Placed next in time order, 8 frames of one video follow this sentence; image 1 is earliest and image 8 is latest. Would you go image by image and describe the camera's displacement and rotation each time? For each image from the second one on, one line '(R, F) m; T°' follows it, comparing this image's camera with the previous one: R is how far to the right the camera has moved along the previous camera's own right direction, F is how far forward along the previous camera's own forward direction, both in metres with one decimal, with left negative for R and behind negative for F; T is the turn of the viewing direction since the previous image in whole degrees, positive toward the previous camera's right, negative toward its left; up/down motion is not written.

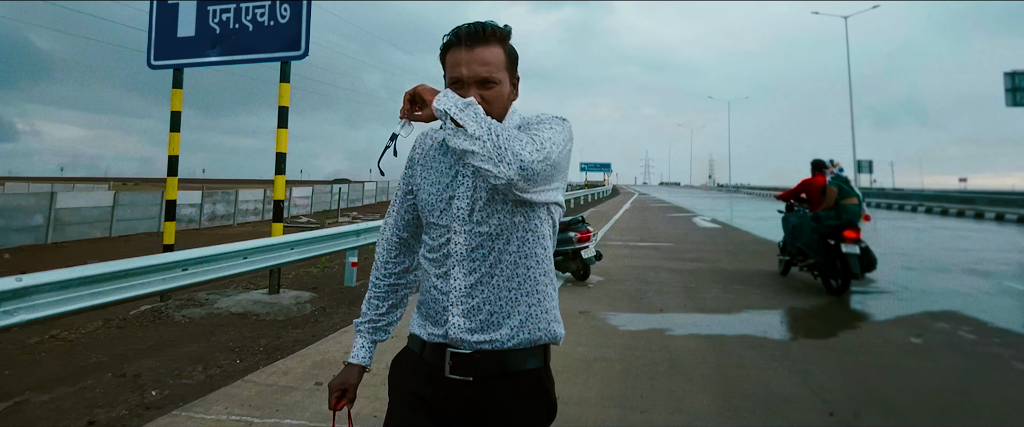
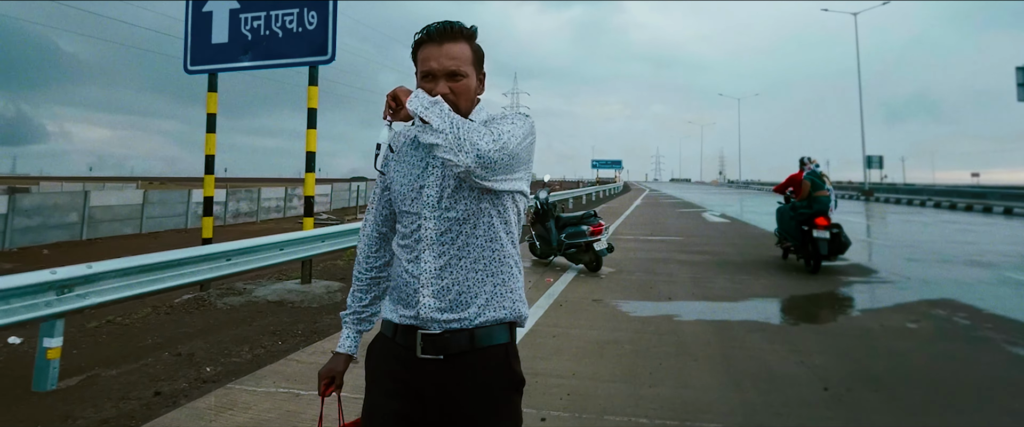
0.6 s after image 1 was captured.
(-0.1, -0.3) m; -1°
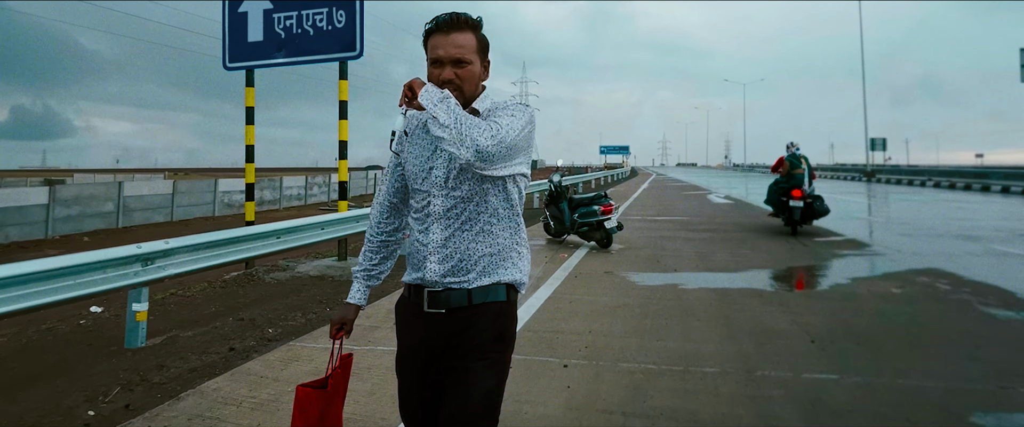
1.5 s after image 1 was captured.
(-0.1, -0.5) m; -1°
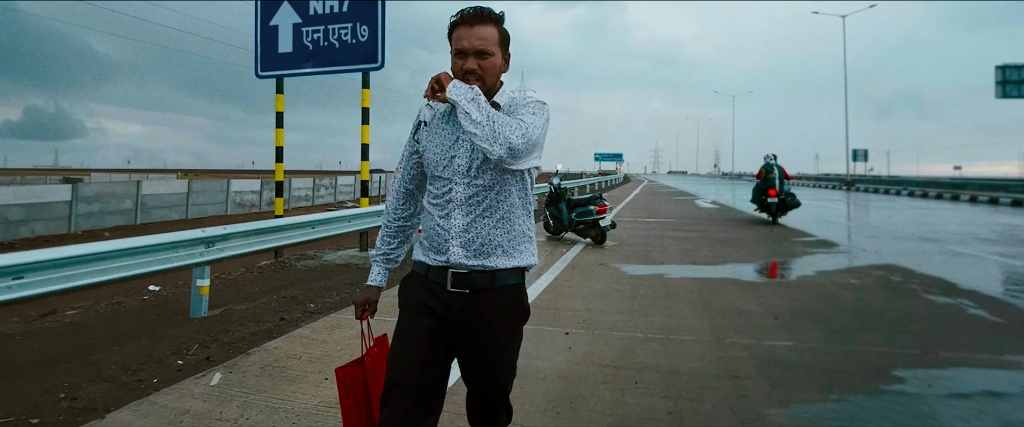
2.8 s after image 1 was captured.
(-0.1, -0.7) m; +1°
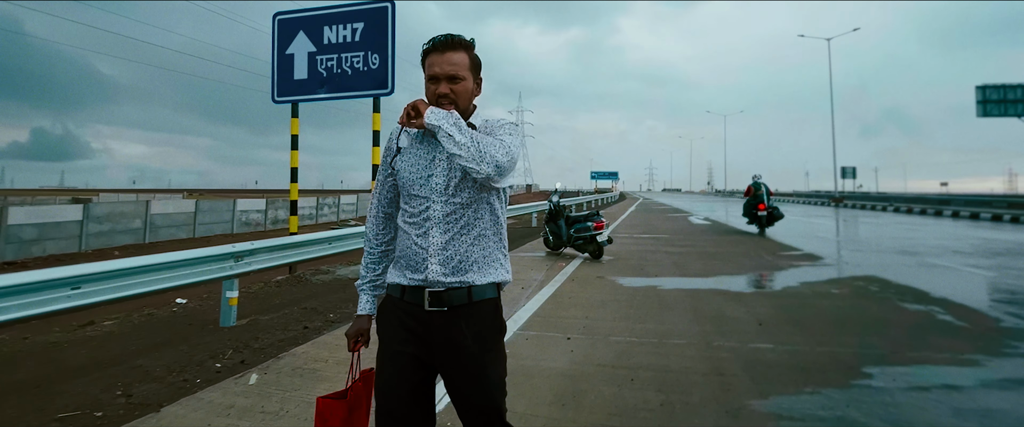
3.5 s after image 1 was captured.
(-0.1, -0.4) m; 0°
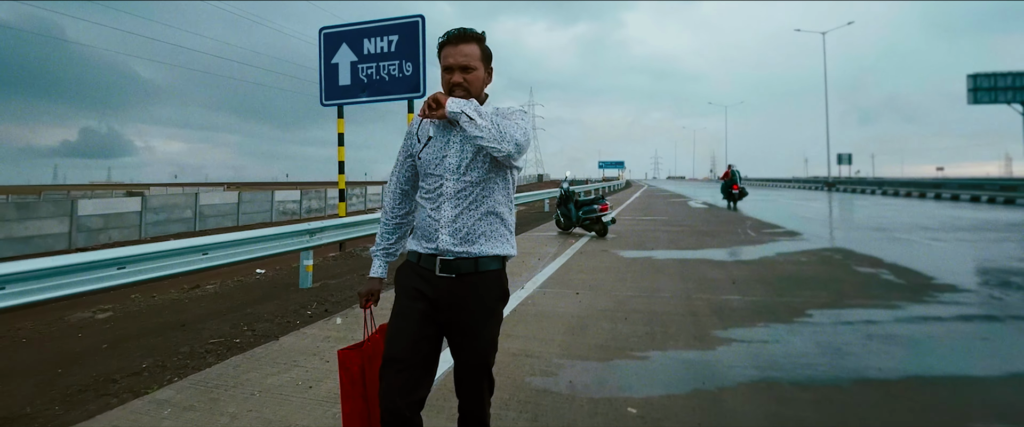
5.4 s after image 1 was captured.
(-0.1, -1.3) m; -1°
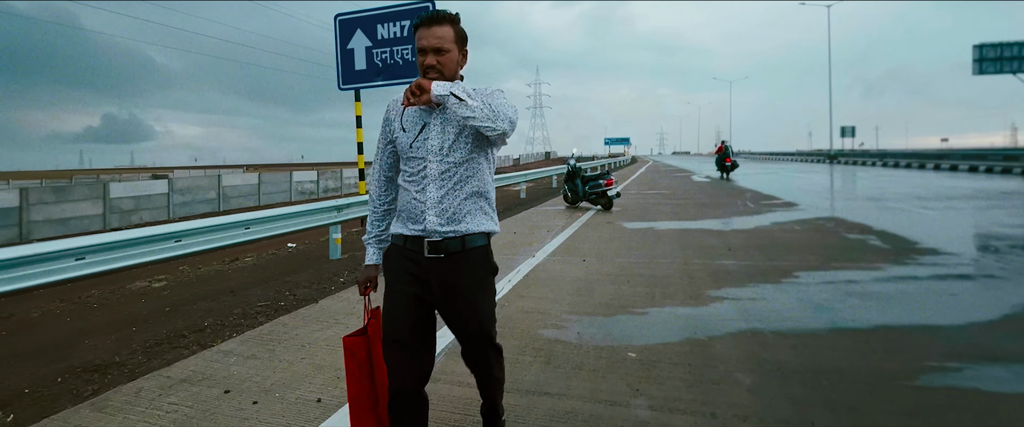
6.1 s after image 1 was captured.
(0.0, -0.6) m; -1°
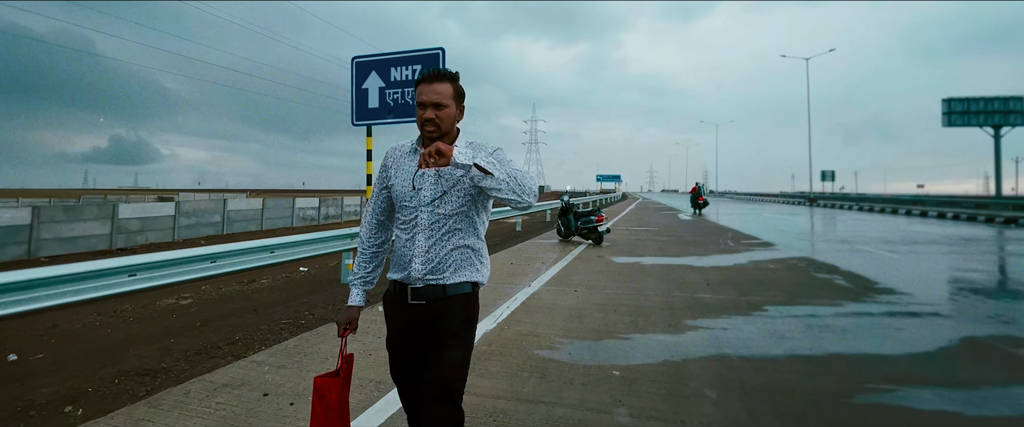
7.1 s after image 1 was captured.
(-0.1, -0.7) m; +1°
